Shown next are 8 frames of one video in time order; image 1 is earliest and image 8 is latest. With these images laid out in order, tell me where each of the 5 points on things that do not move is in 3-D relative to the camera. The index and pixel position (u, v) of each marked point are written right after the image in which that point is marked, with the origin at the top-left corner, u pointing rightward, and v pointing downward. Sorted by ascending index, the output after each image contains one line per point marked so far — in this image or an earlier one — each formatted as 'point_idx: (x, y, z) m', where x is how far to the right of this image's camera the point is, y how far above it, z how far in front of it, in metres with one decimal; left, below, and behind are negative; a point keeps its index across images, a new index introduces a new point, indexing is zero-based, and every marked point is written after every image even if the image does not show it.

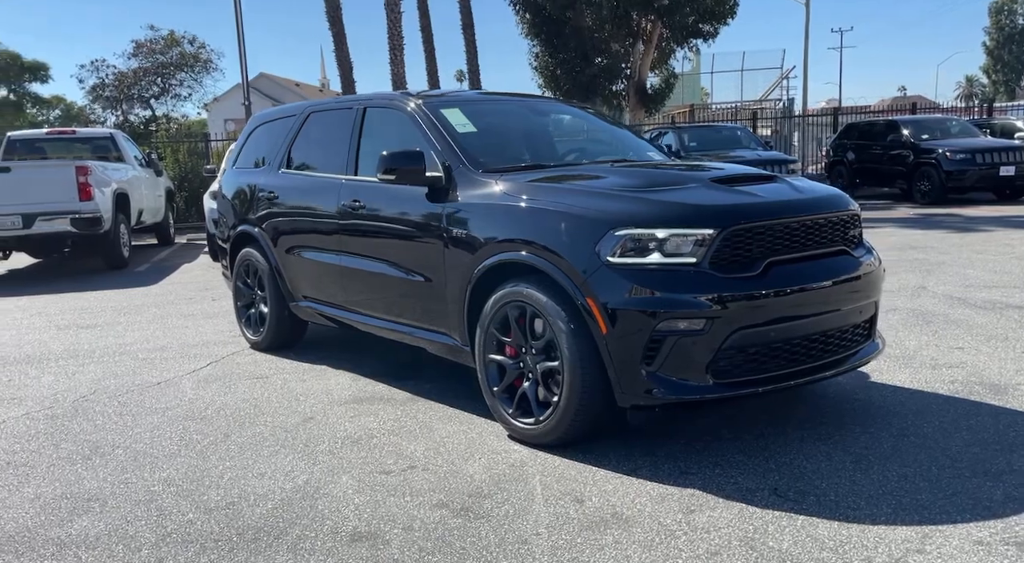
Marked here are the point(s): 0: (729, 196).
0: (+1.0, +0.4, +3.9) m
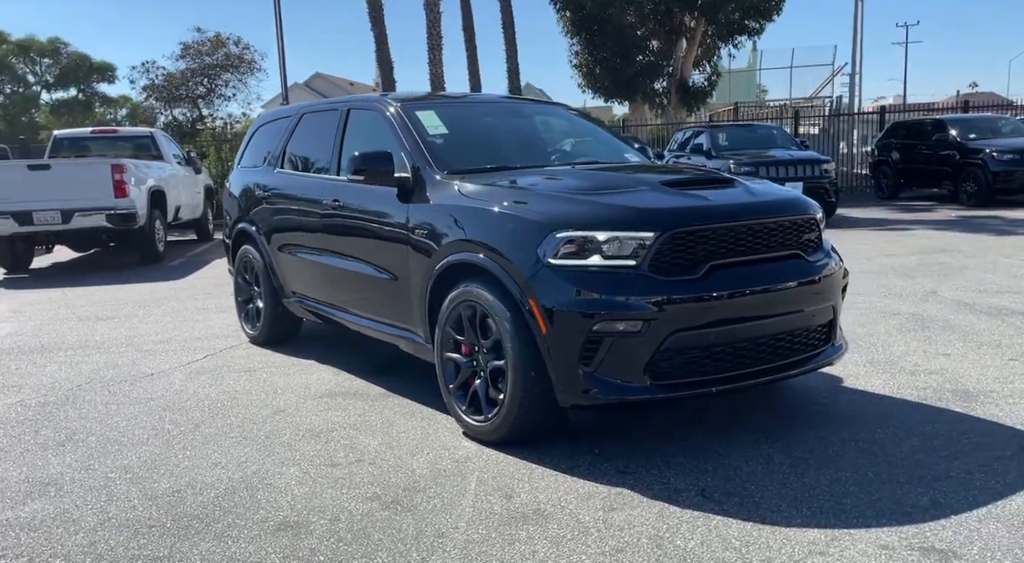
0: (+0.8, +0.4, +3.9) m
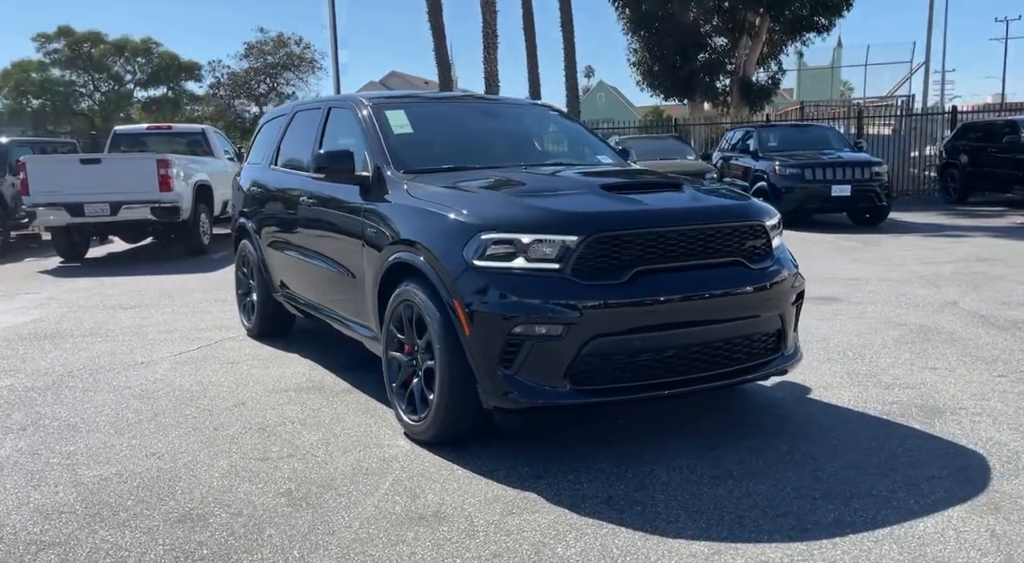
0: (+0.4, +0.4, +3.9) m
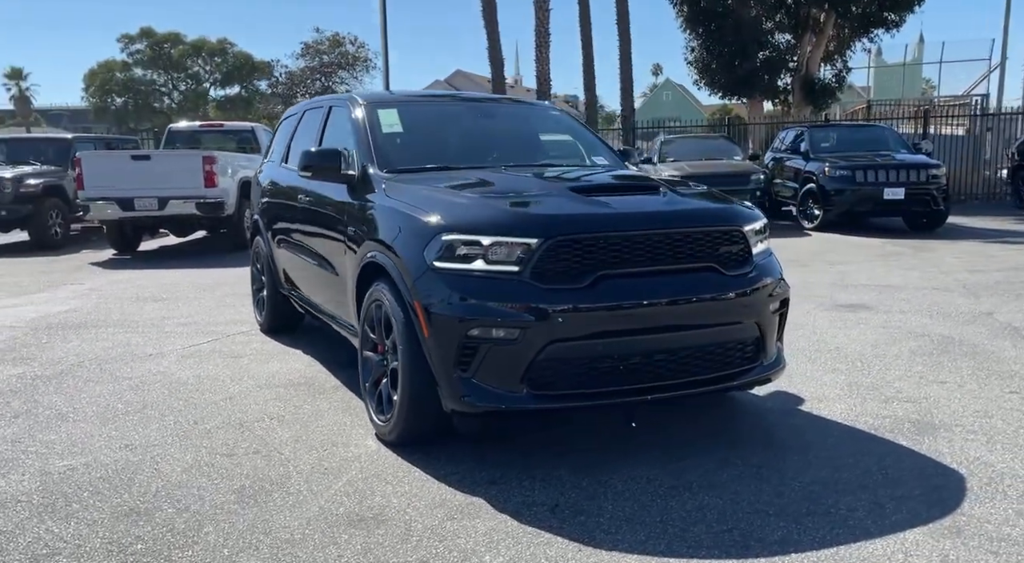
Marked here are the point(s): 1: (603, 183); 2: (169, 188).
0: (+0.3, +0.3, +3.8) m
1: (+0.4, +0.5, +4.2) m
2: (-5.6, +1.5, +14.0) m
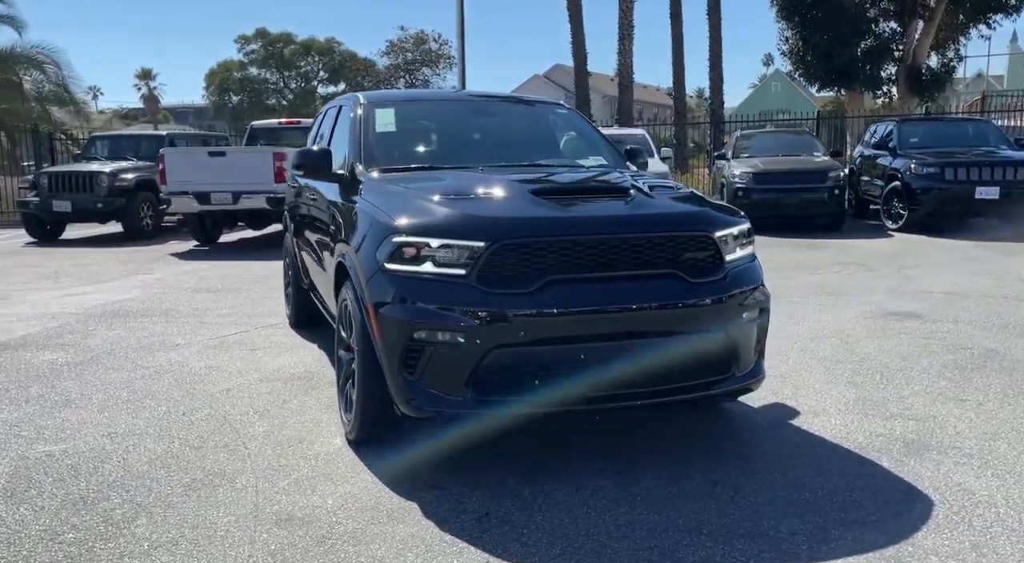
0: (+0.1, +0.3, +3.7) m
1: (+0.3, +0.5, +4.1) m
2: (-4.6, +1.7, +14.5) m
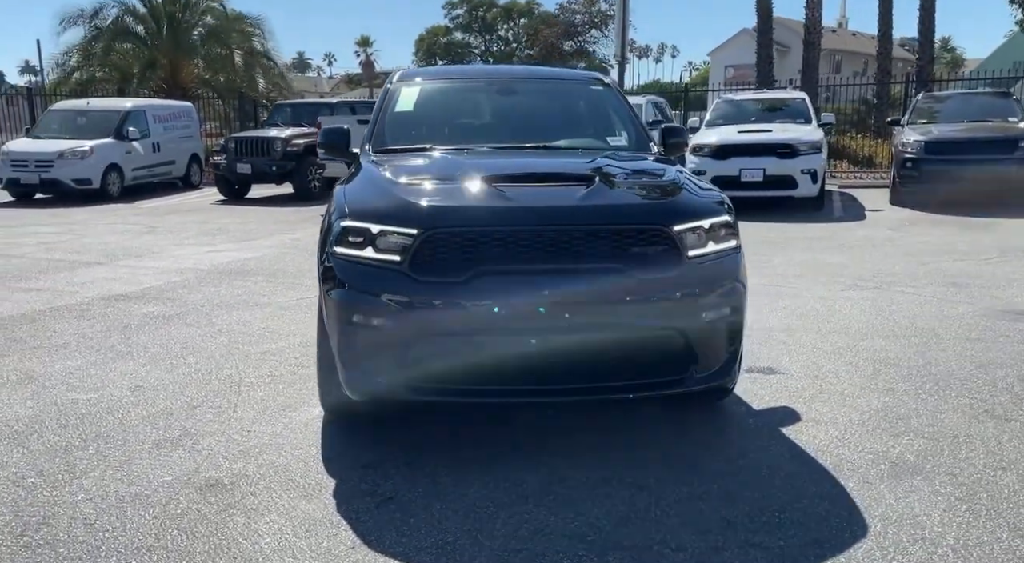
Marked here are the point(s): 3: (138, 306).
0: (-0.1, +0.4, +3.7) m
1: (+0.1, +0.5, +4.0) m
2: (-2.1, +2.3, +15.2) m
3: (-3.1, -0.2, +7.1) m
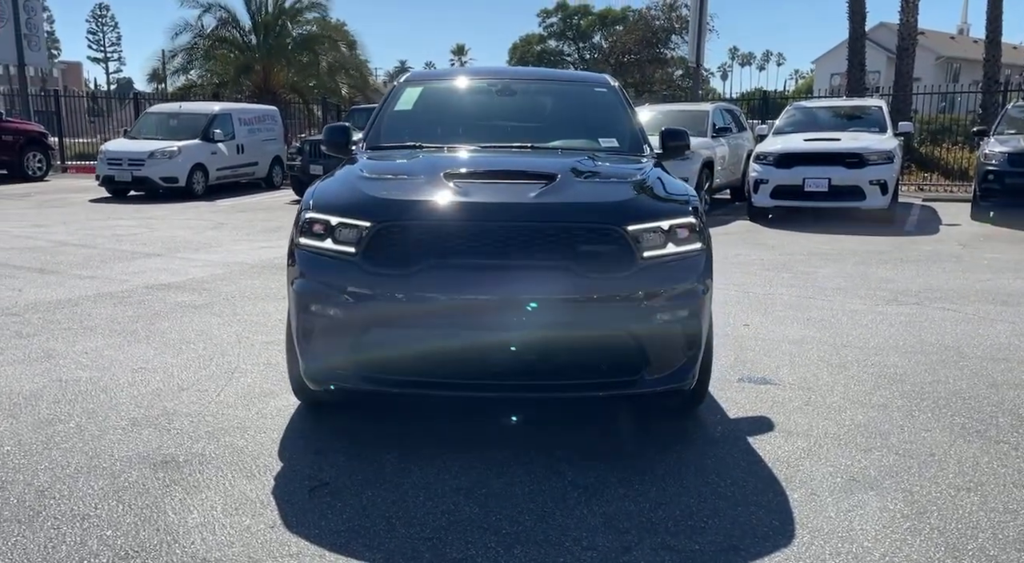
0: (-0.3, +0.4, +3.7) m
1: (0.0, +0.5, +4.0) m
2: (-1.0, +2.3, +15.4) m
3: (-2.9, -0.1, +7.5) m
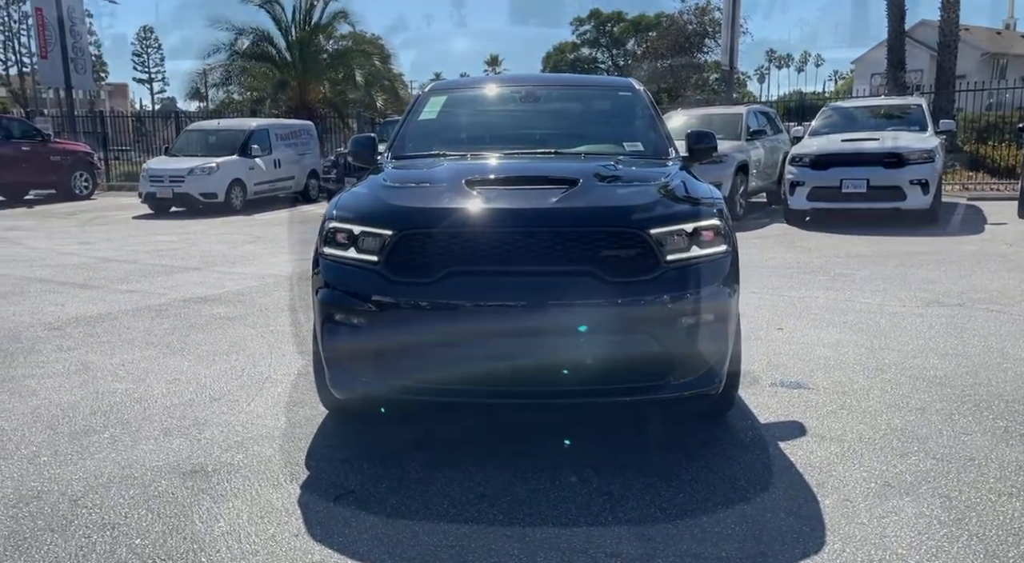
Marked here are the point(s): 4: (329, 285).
0: (-0.2, +0.4, +3.7) m
1: (+0.1, +0.5, +4.0) m
2: (-0.4, +2.2, +15.4) m
3: (-2.7, -0.2, +7.6) m
4: (-0.8, 0.0, +3.8) m
